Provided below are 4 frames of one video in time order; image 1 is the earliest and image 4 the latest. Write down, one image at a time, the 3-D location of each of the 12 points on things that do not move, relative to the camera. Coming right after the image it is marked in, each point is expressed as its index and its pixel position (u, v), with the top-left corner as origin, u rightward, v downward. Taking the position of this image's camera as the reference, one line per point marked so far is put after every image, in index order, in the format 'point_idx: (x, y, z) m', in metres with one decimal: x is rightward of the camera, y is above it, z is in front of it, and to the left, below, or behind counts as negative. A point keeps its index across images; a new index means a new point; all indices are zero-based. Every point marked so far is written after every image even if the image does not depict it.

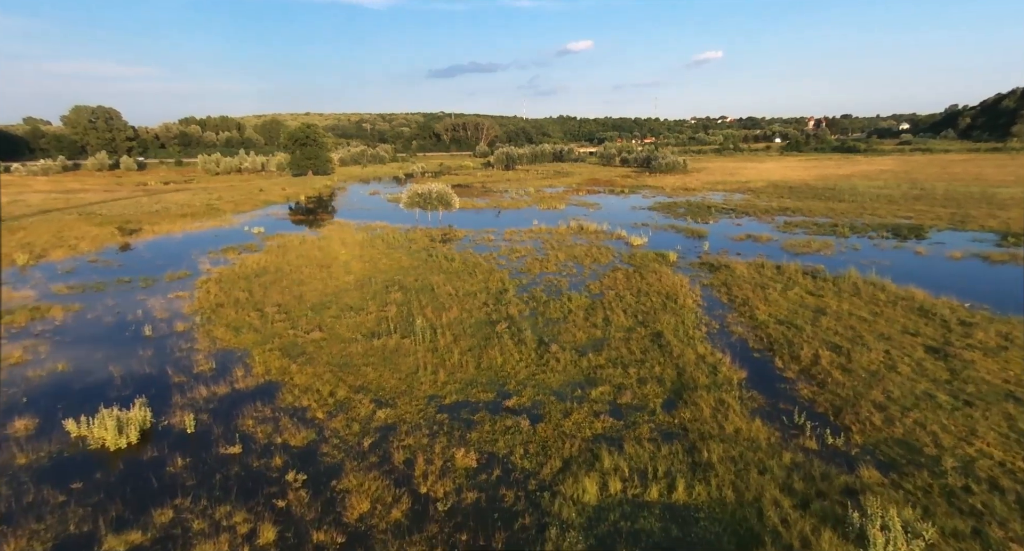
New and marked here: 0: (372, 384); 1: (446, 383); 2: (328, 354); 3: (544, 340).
0: (-4.3, -3.3, +14.4) m
1: (-2.0, -3.3, +14.5) m
2: (-6.4, -2.7, +16.3) m
3: (+1.2, -2.4, +17.6) m
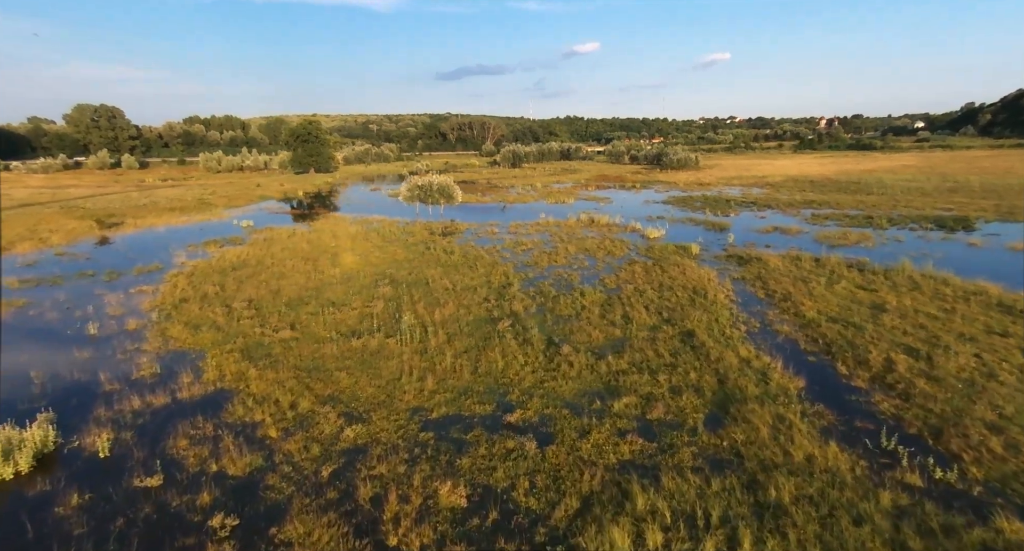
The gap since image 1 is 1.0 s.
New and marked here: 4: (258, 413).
0: (-4.2, -3.0, +11.8) m
1: (-1.9, -2.9, +11.8) m
2: (-6.3, -2.3, +13.7) m
3: (+1.3, -2.0, +14.9) m
4: (-5.8, -3.2, +10.8) m
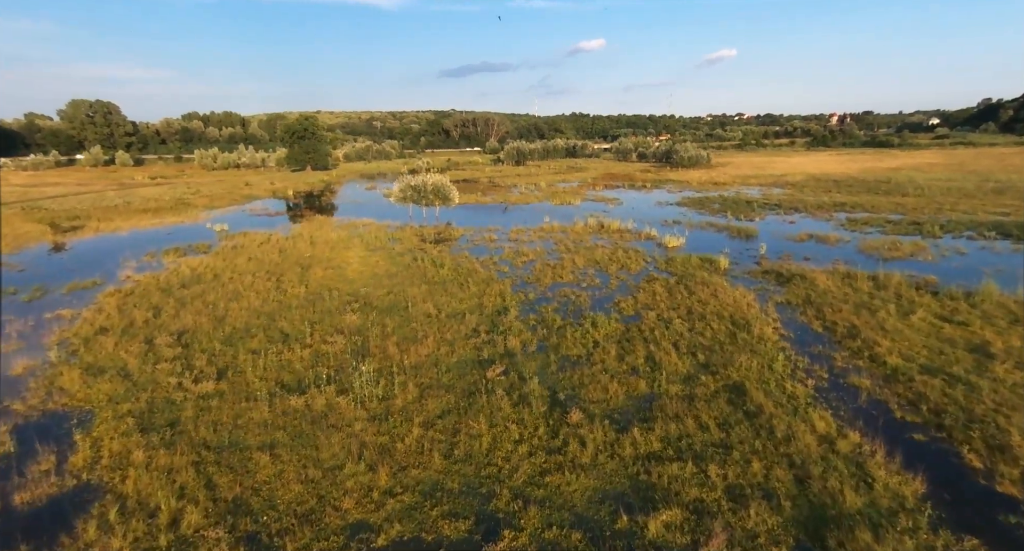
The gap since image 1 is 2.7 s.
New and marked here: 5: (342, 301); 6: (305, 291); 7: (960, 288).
0: (-4.5, -3.8, +8.2) m
1: (-2.2, -3.8, +8.2) m
2: (-6.5, -3.2, +10.1) m
3: (+1.1, -2.9, +11.3) m
4: (-6.1, -4.0, +7.3) m
5: (-6.6, -0.9, +18.4) m
6: (-8.6, -0.6, +19.6) m
7: (+16.4, -0.5, +17.2) m
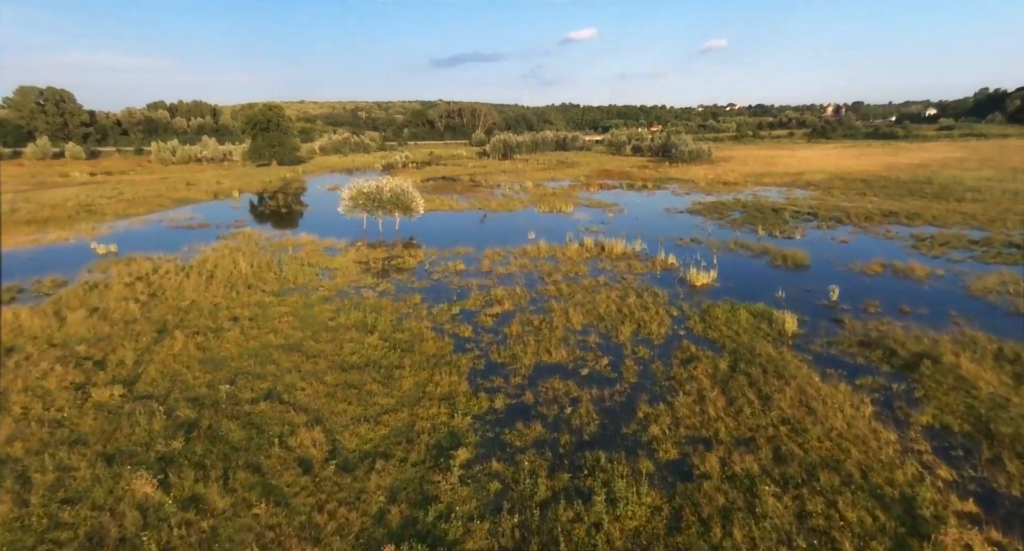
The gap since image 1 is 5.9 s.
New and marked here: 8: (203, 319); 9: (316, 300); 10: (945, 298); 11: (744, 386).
0: (-5.3, -6.3, +0.5) m
1: (-3.0, -6.2, +0.6) m
2: (-7.4, -5.6, +2.4) m
3: (+0.2, -5.3, +3.7) m
4: (-6.9, -6.5, -0.4) m
5: (-7.7, -3.2, +10.6) m
6: (-9.7, -2.8, +11.7) m
7: (+15.4, -2.7, +9.9) m
8: (-11.1, -1.4, +16.6) m
9: (-7.8, -0.9, +18.6) m
10: (+15.9, -0.8, +17.1) m
11: (+5.8, -2.7, +11.6) m
